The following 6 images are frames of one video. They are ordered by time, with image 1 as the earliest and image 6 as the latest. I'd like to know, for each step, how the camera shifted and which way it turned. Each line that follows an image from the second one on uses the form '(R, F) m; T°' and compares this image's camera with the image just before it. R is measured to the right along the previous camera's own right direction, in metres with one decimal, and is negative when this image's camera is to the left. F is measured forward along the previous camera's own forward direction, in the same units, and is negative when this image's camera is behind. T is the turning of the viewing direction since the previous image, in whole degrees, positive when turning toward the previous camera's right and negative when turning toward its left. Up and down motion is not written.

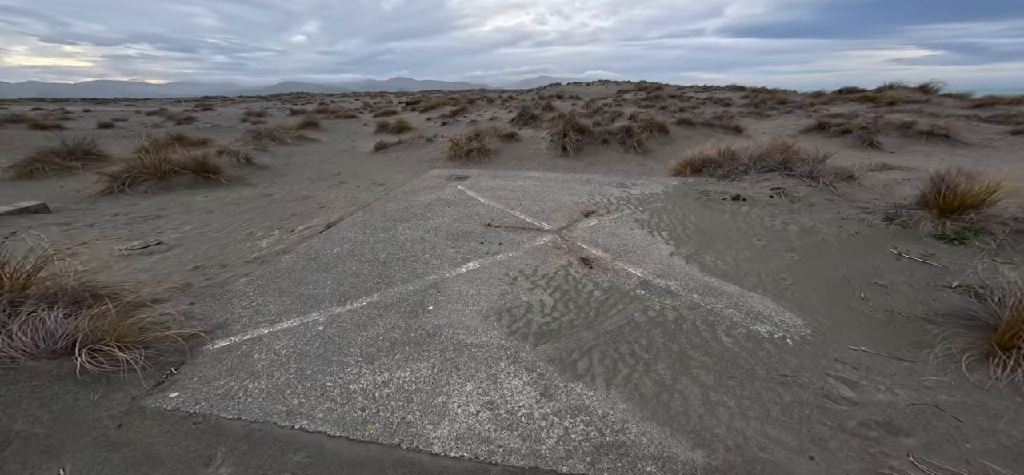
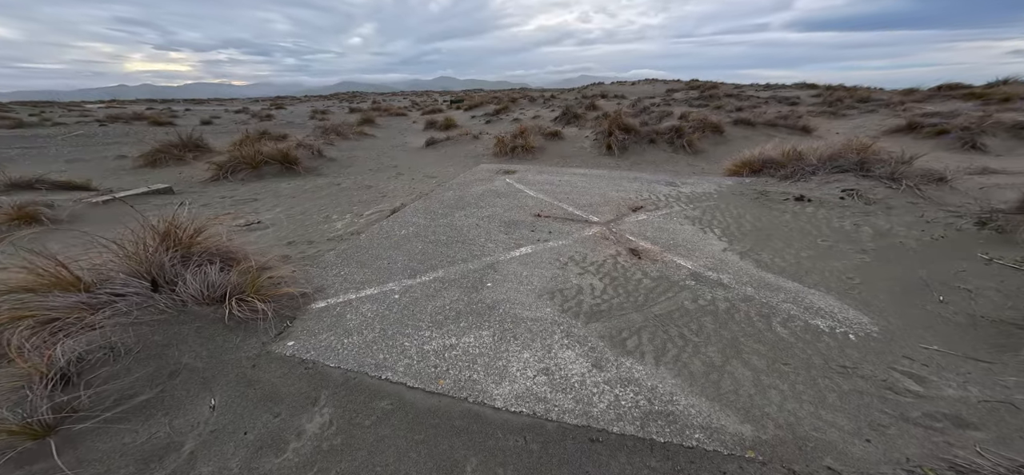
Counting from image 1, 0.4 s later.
(-0.1, -0.2) m; -7°
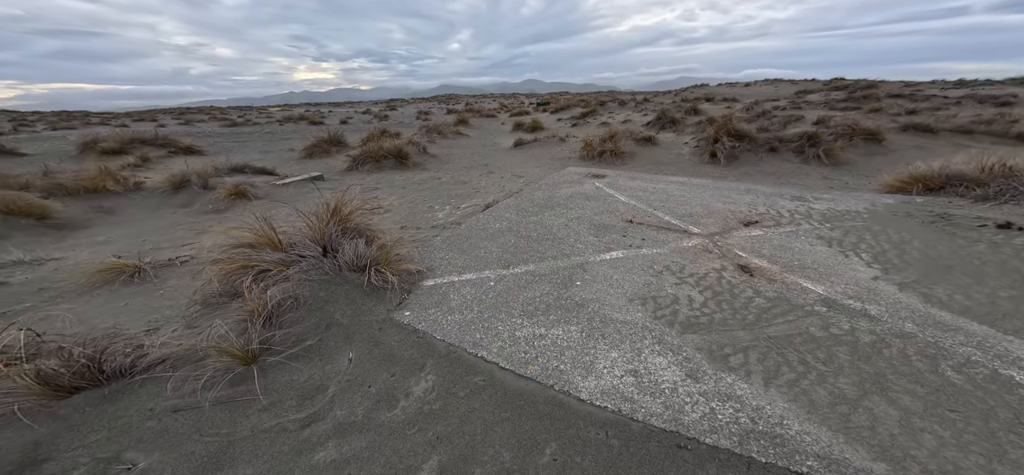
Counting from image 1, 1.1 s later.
(-0.1, -0.1) m; -13°
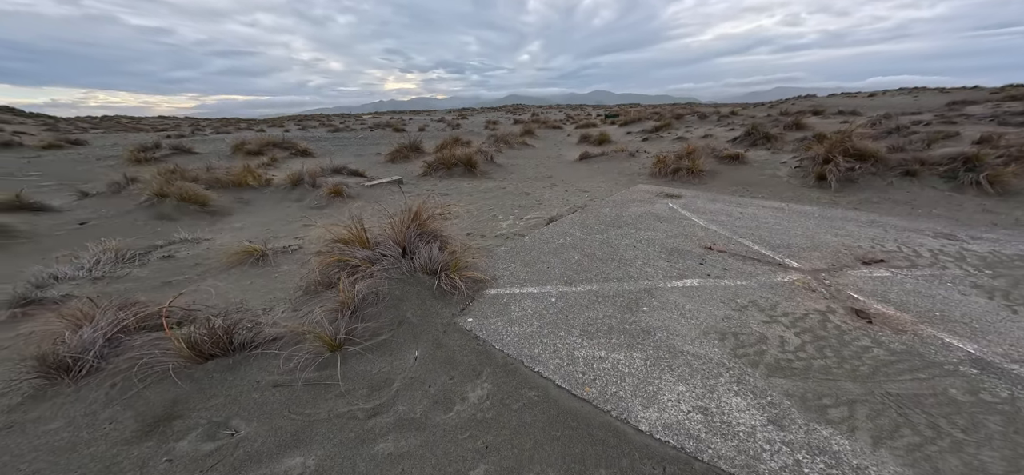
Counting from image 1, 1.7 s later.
(0.0, 0.0) m; -11°
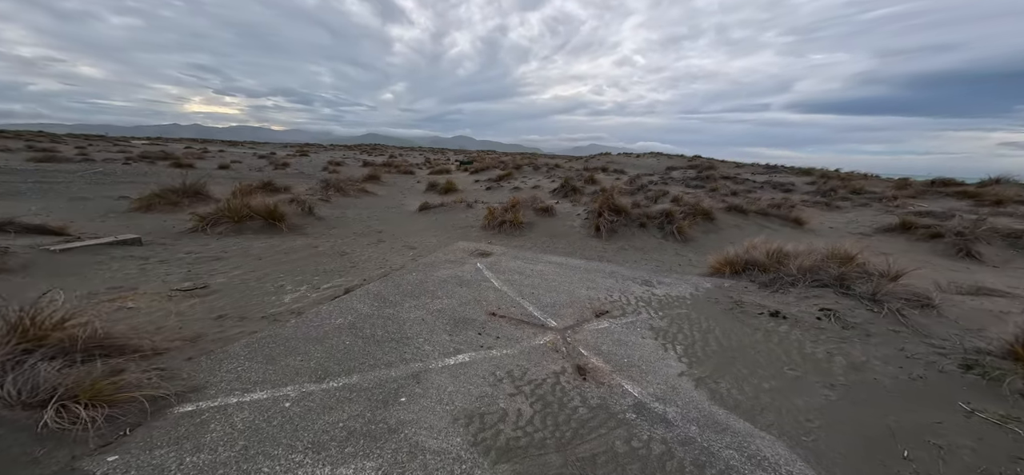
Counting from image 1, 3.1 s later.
(+0.6, 0.0) m; +28°
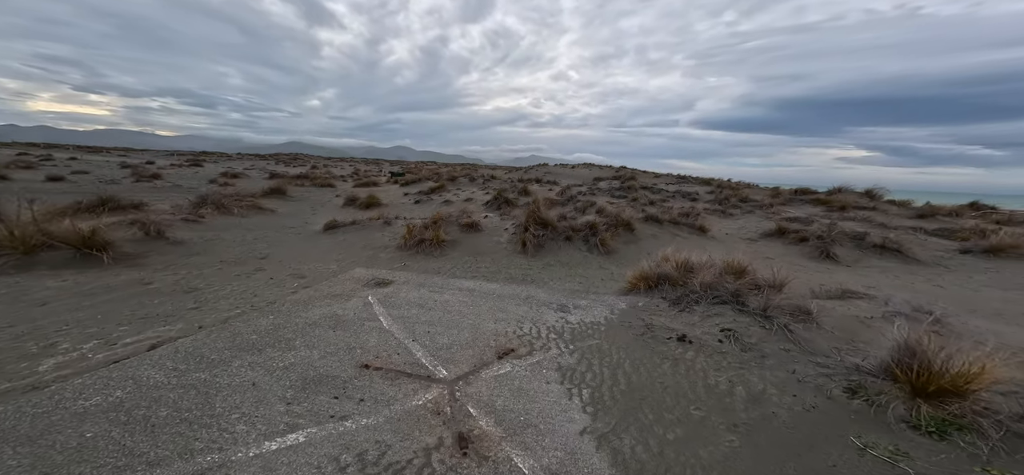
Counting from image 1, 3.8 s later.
(+0.4, +0.4) m; +11°
